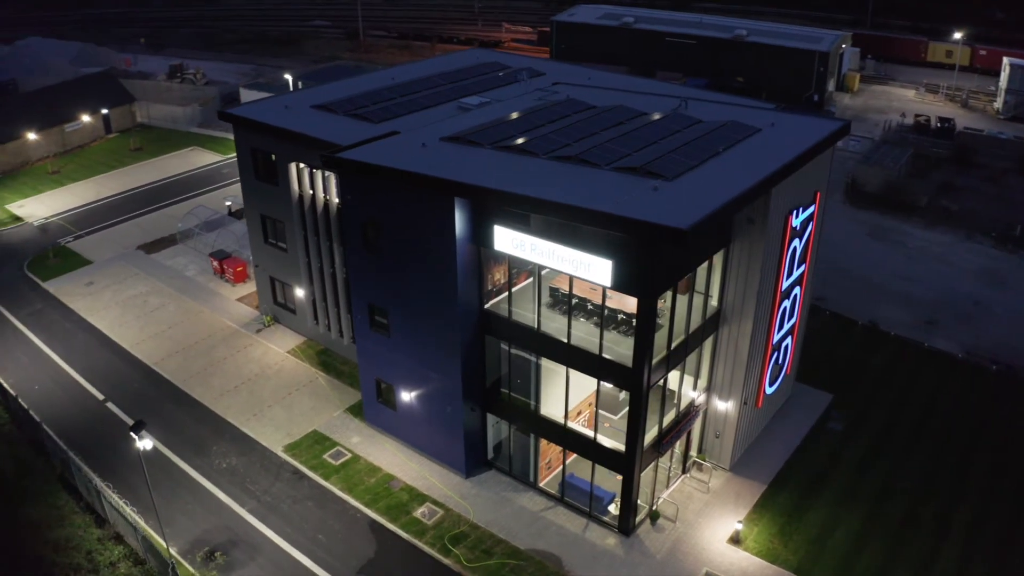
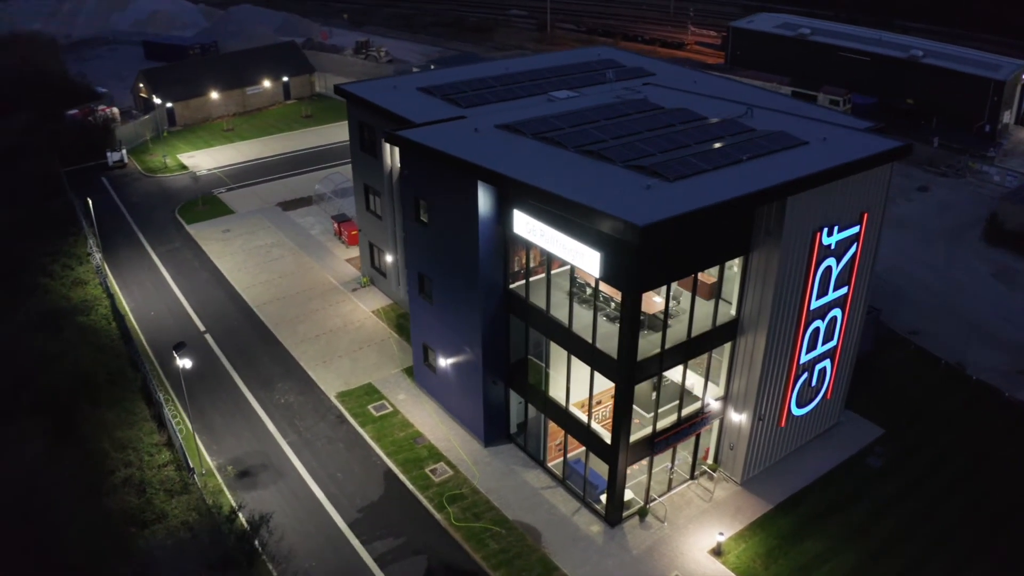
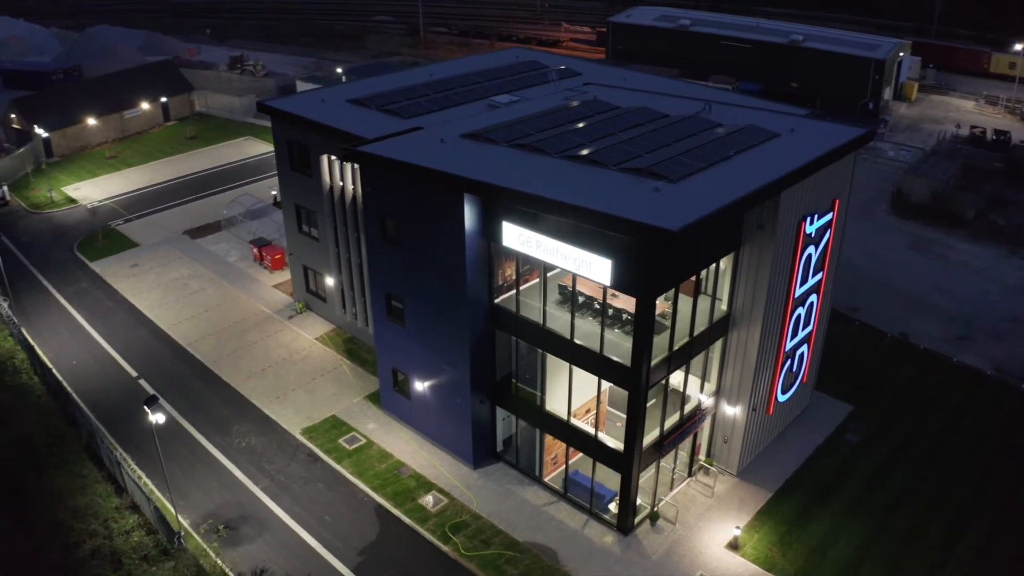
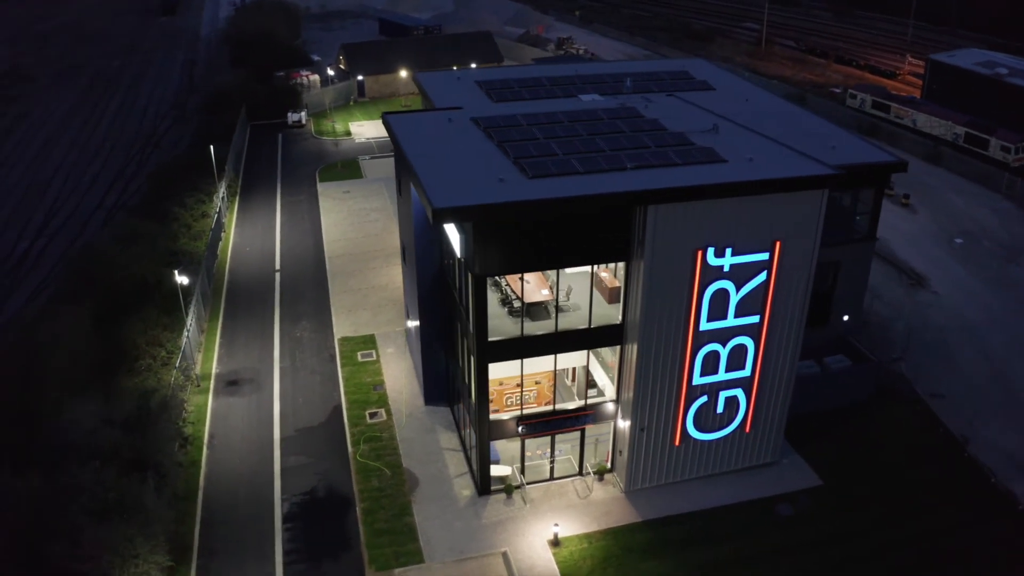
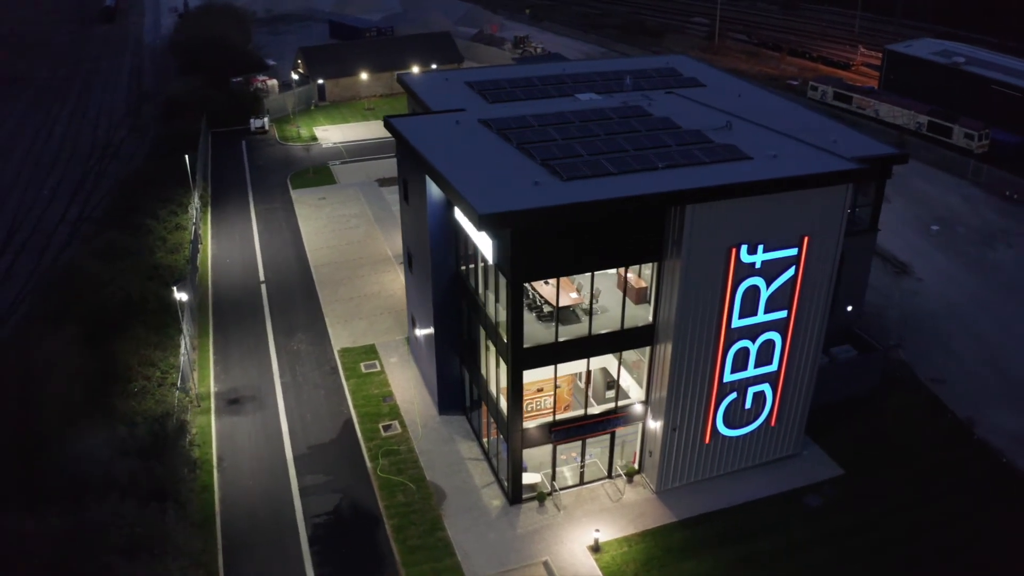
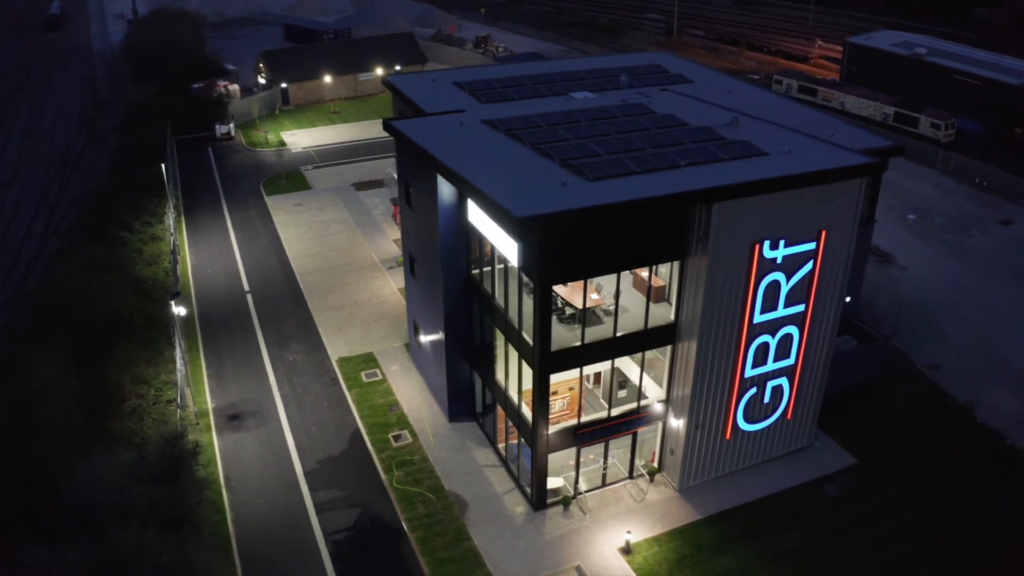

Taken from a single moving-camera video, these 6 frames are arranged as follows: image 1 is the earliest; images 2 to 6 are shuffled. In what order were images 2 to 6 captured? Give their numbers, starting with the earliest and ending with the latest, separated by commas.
3, 2, 6, 5, 4
